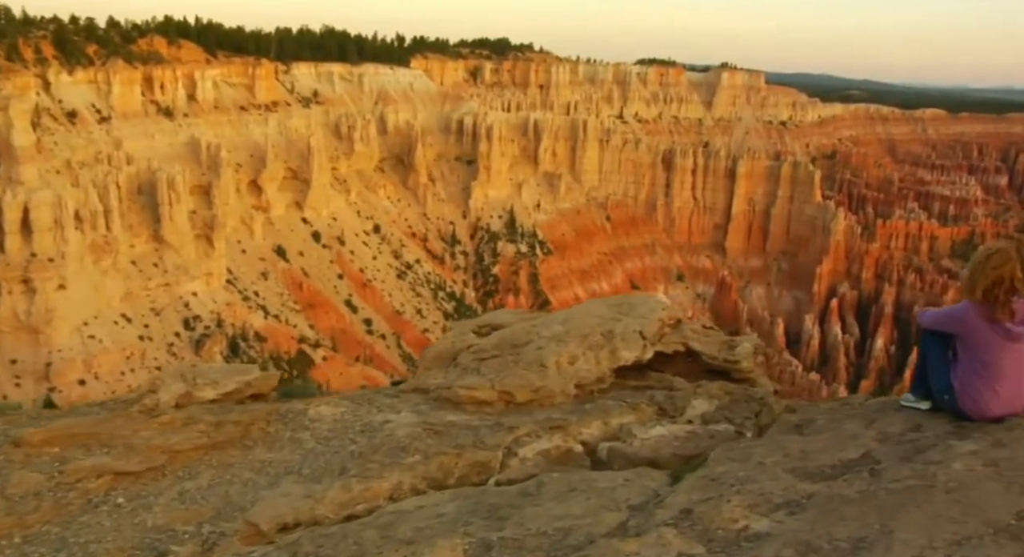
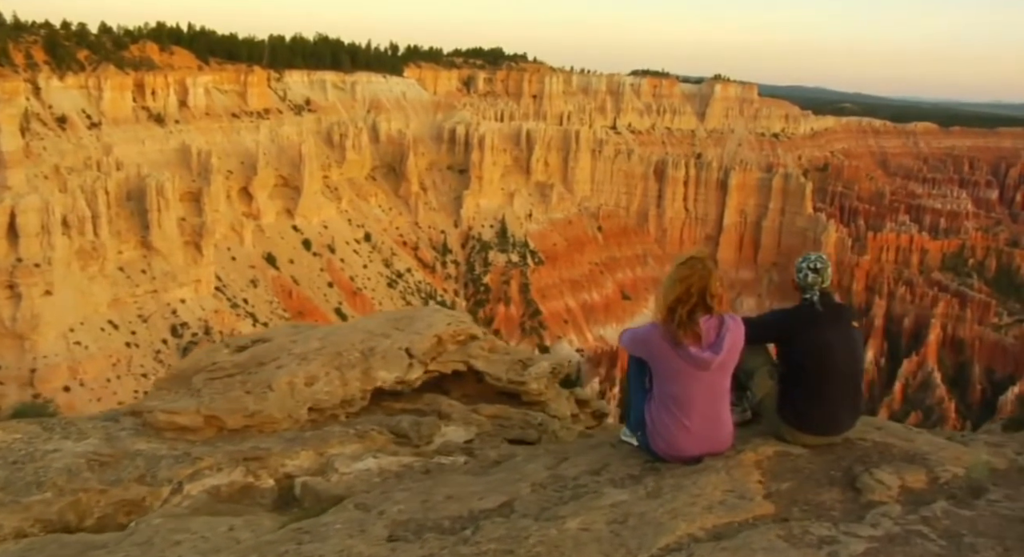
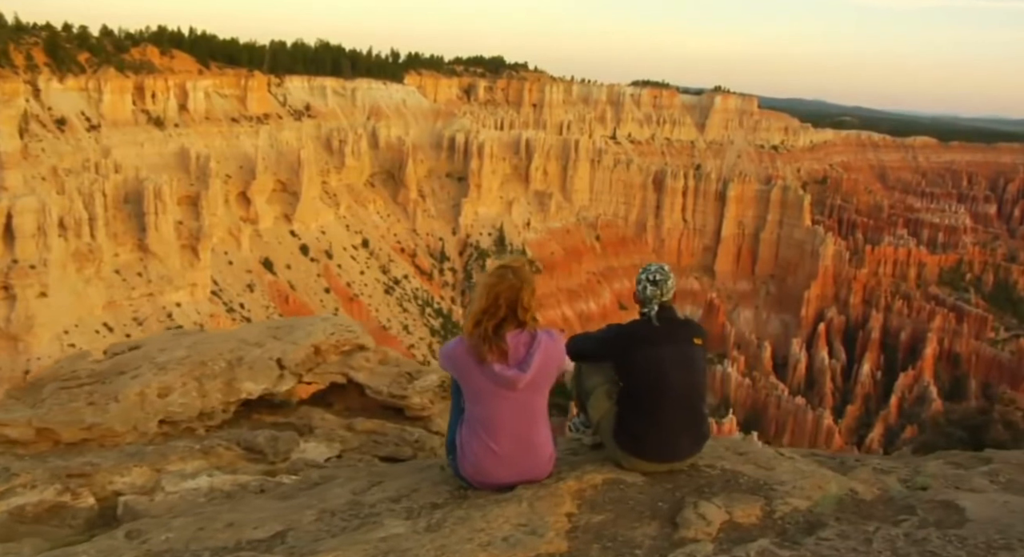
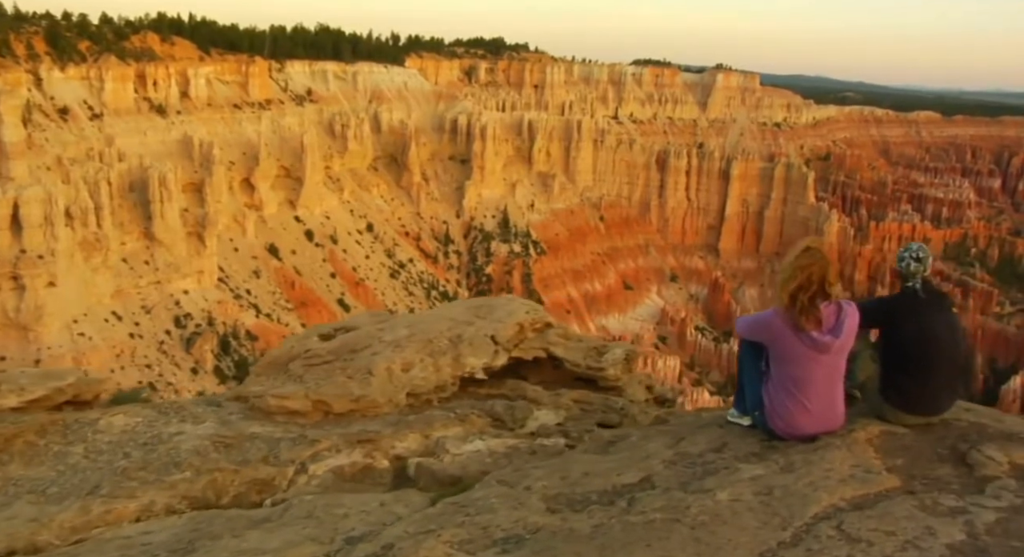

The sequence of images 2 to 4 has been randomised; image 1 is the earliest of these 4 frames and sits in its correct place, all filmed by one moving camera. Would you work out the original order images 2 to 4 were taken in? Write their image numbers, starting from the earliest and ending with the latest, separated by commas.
4, 2, 3
